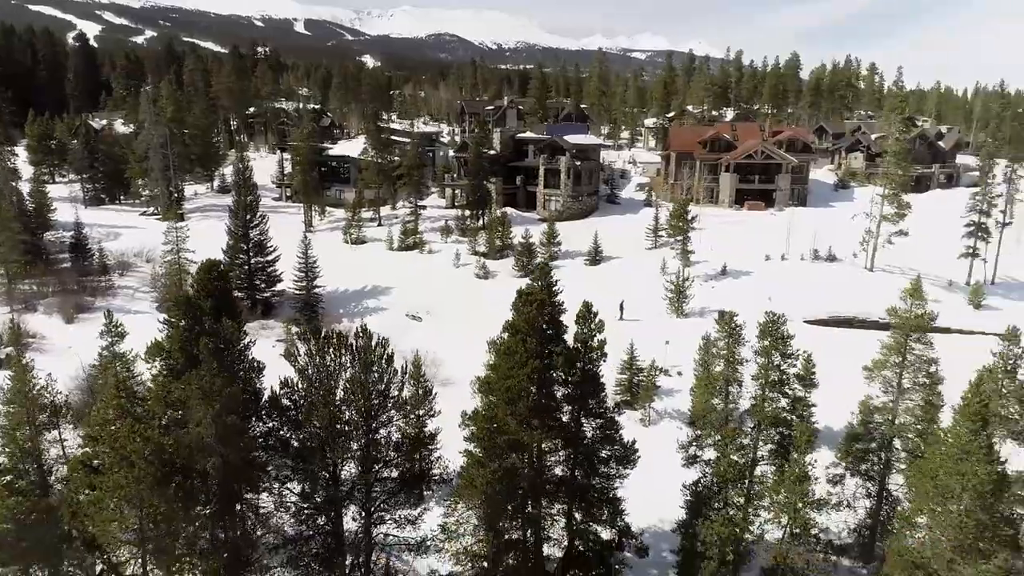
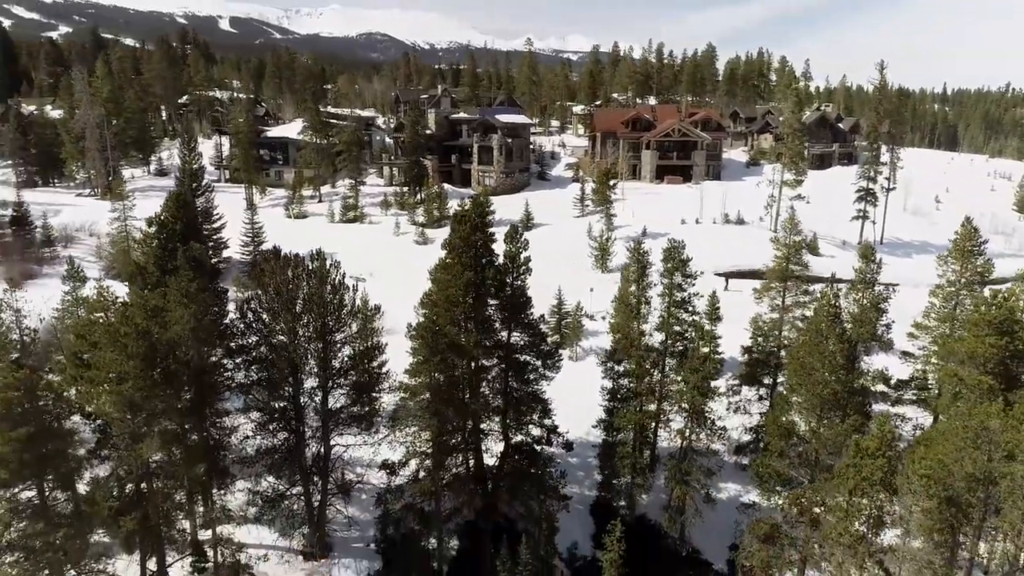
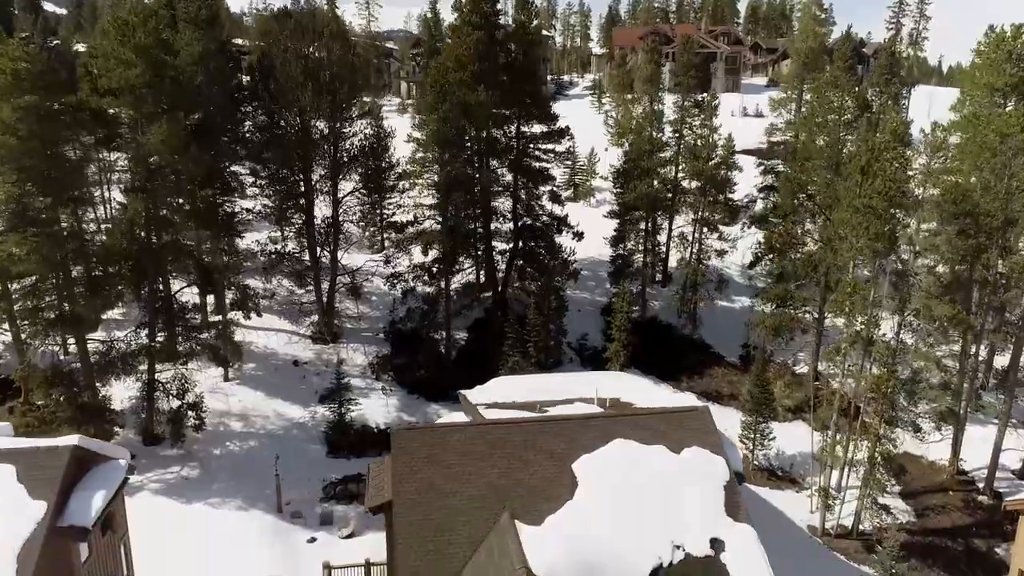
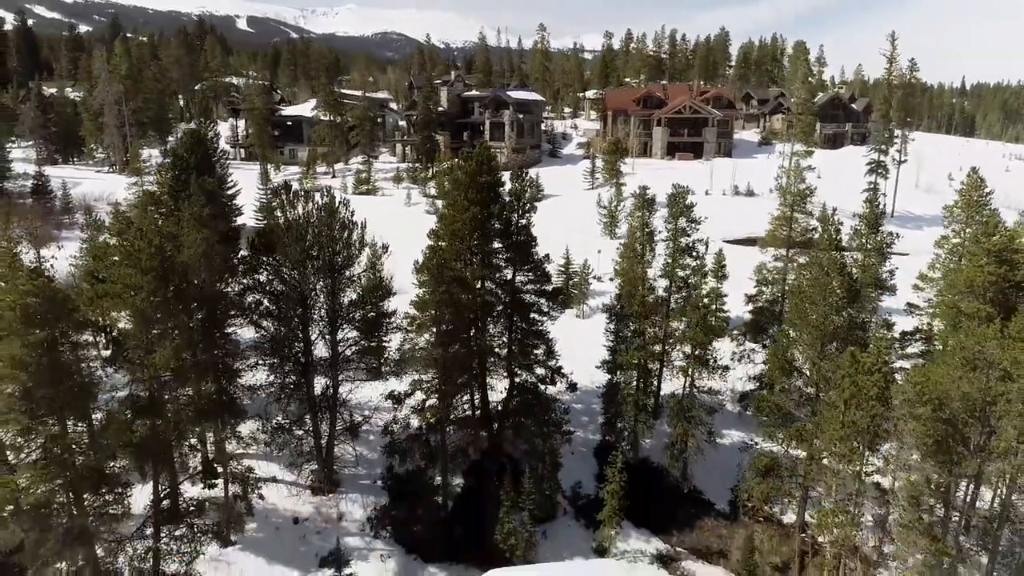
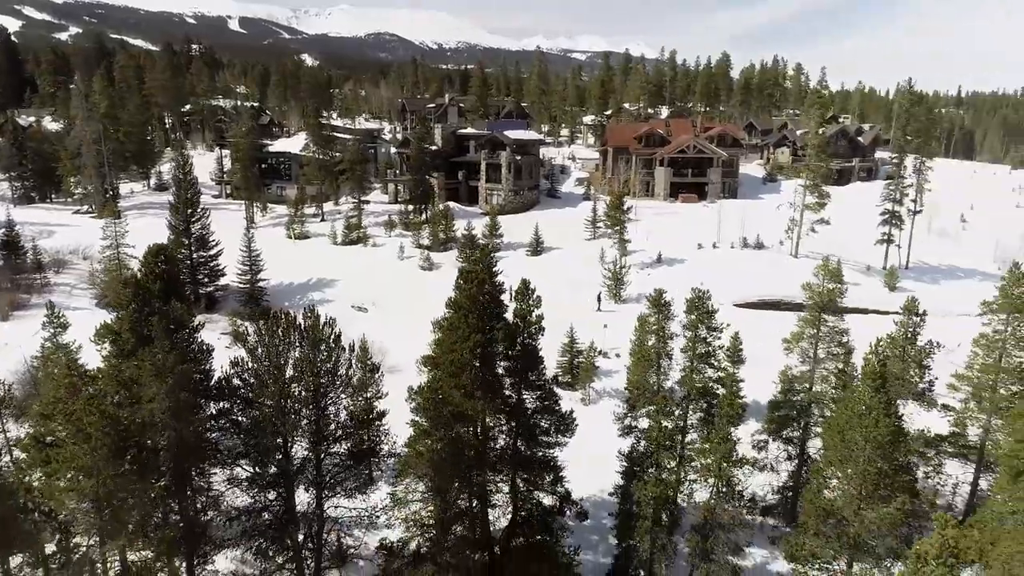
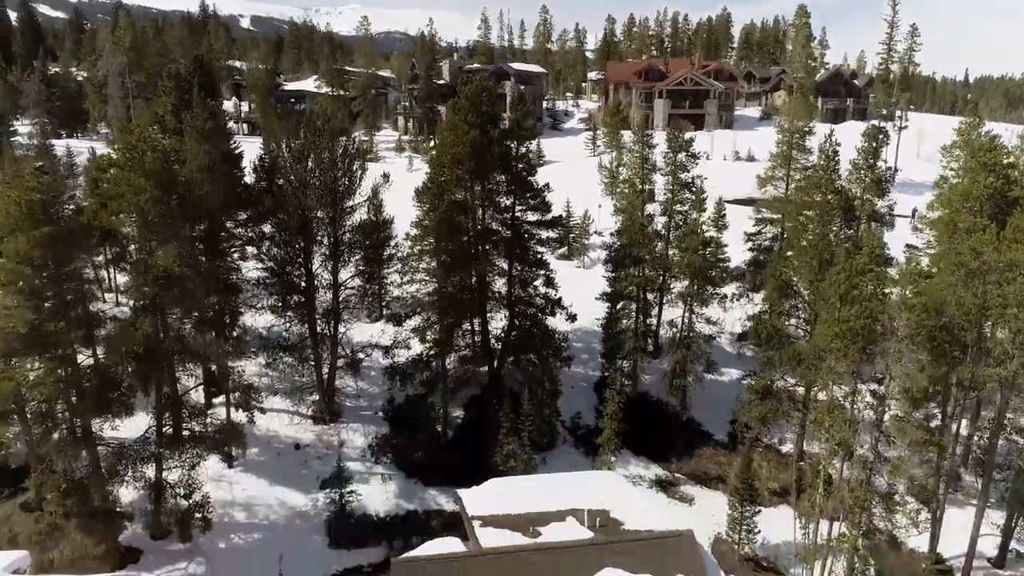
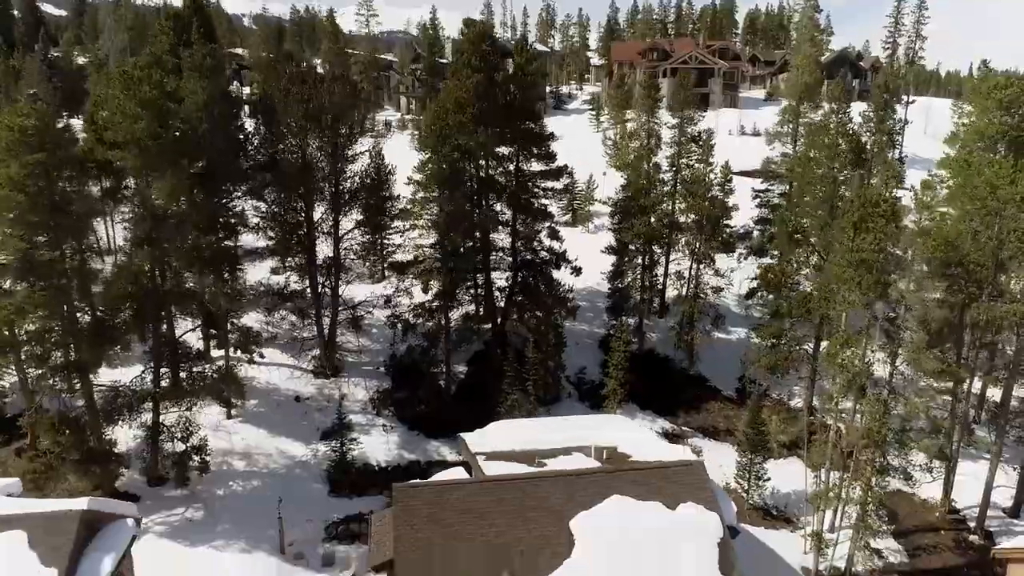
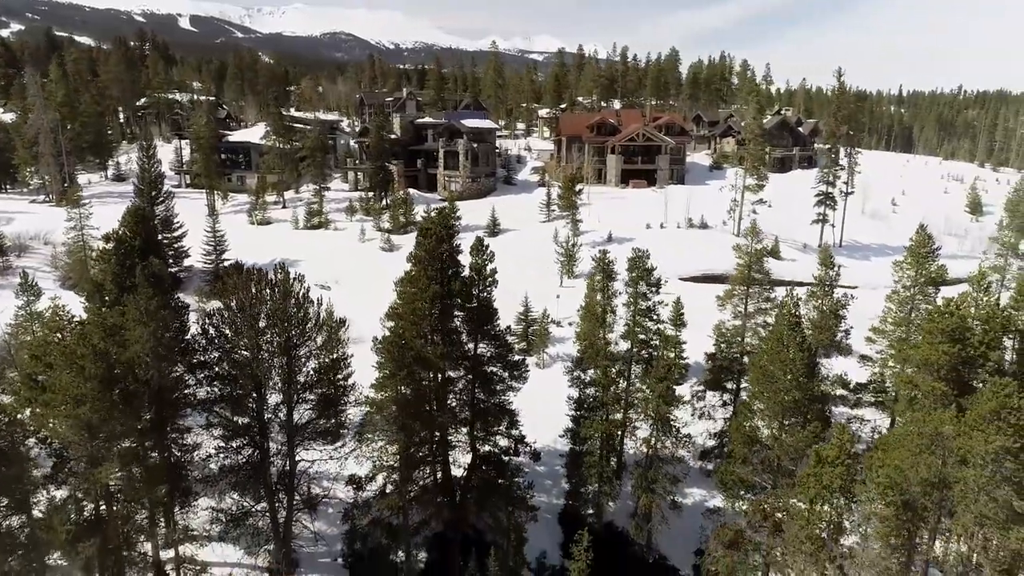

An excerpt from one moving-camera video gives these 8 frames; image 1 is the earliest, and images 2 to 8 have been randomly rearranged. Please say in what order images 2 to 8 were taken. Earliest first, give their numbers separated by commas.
5, 8, 2, 4, 6, 7, 3
